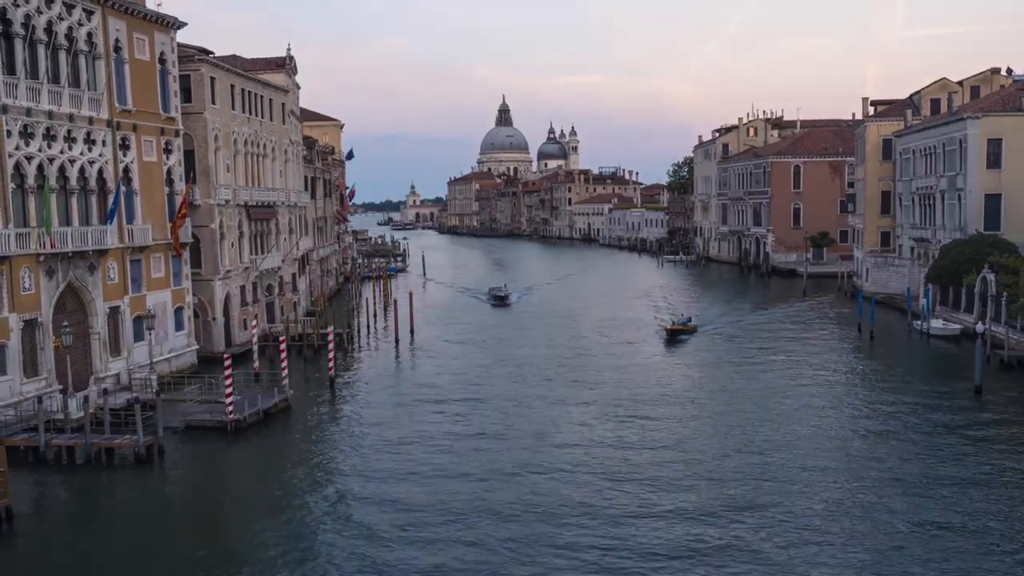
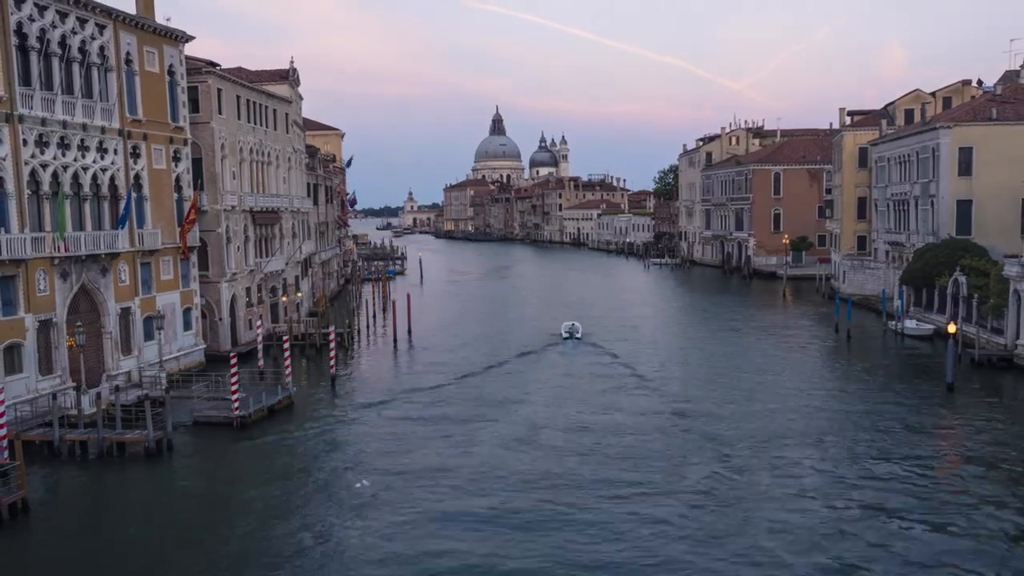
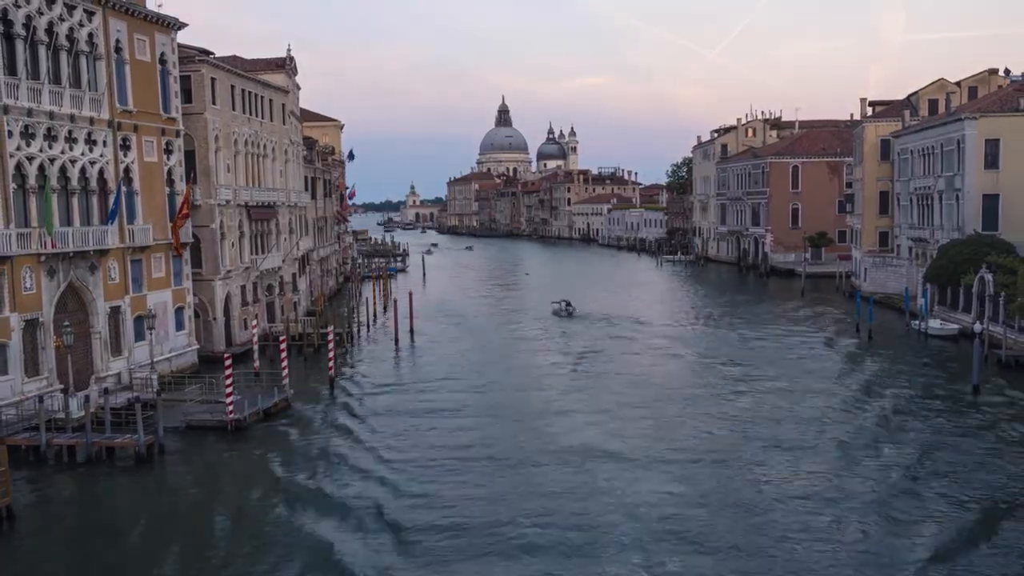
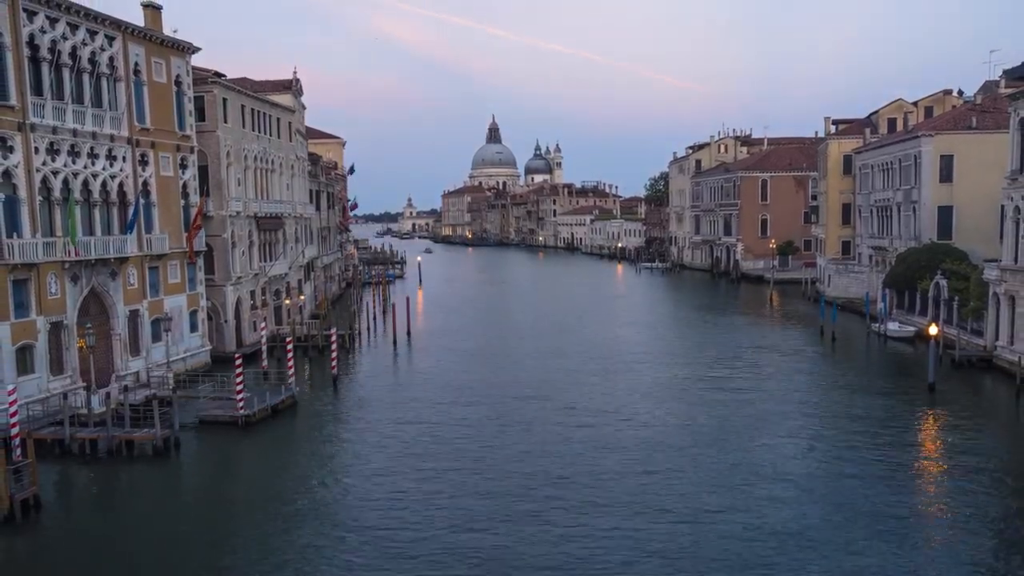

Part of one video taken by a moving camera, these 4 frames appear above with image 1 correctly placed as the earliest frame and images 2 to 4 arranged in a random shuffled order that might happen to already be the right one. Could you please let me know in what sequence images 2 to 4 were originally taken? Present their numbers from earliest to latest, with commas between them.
3, 2, 4
